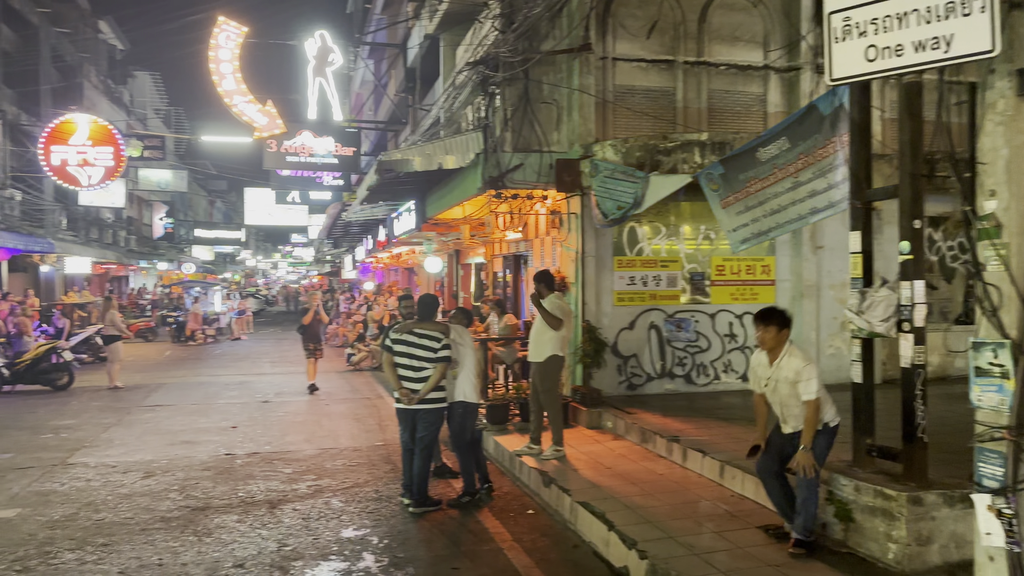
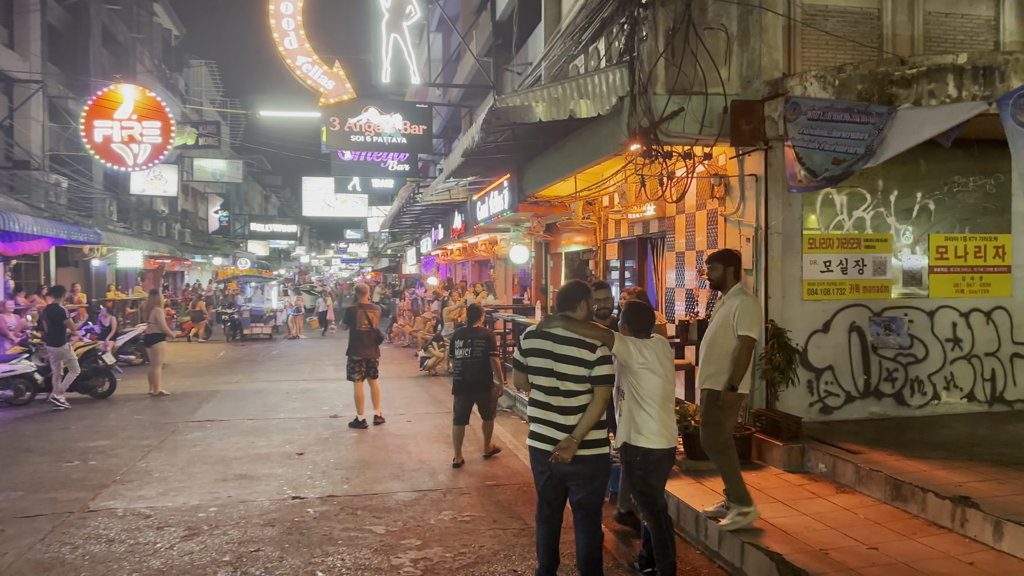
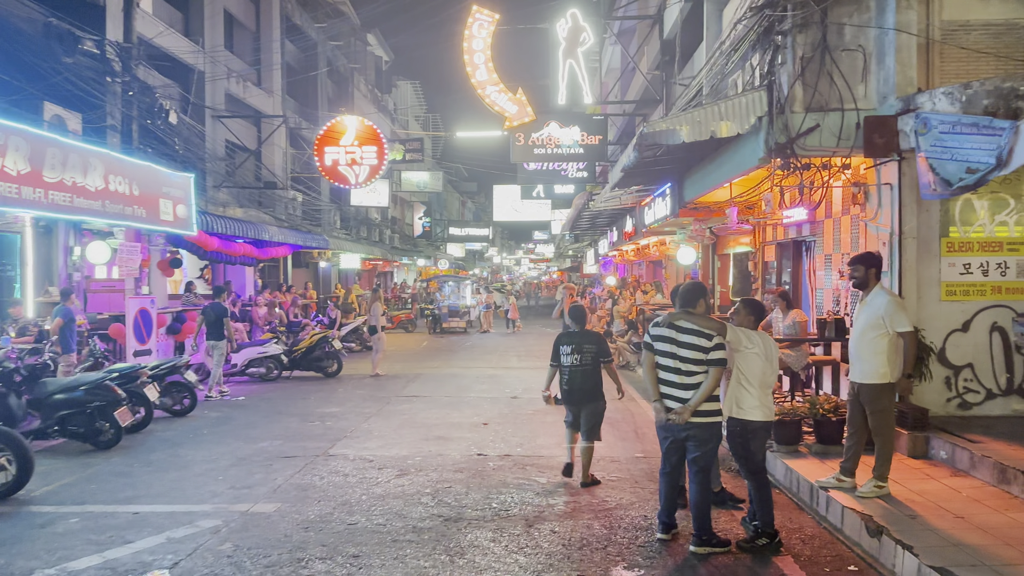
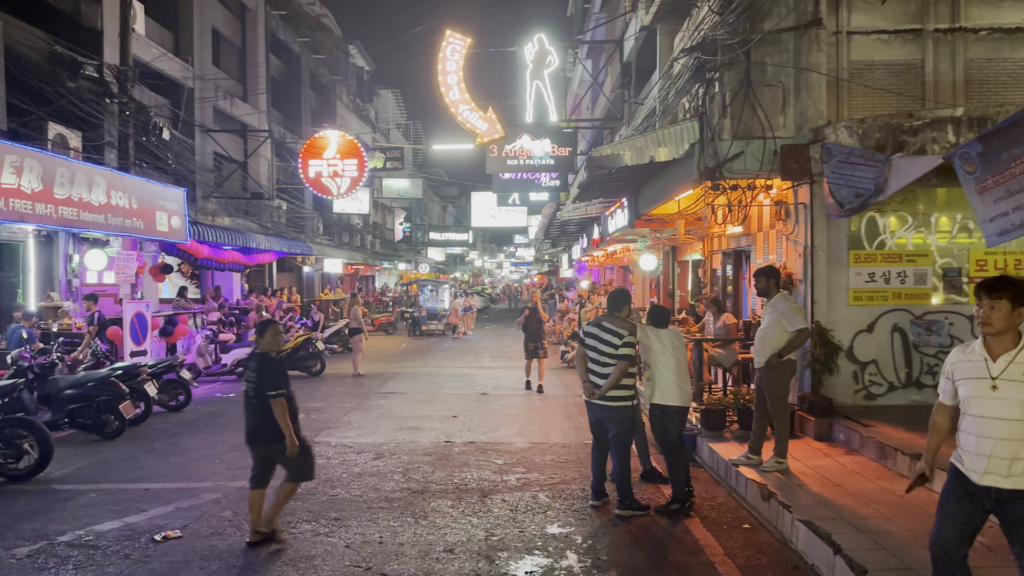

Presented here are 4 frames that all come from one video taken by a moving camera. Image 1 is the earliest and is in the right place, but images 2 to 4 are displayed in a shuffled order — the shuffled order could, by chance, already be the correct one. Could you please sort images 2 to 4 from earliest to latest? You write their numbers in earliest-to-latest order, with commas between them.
4, 3, 2
